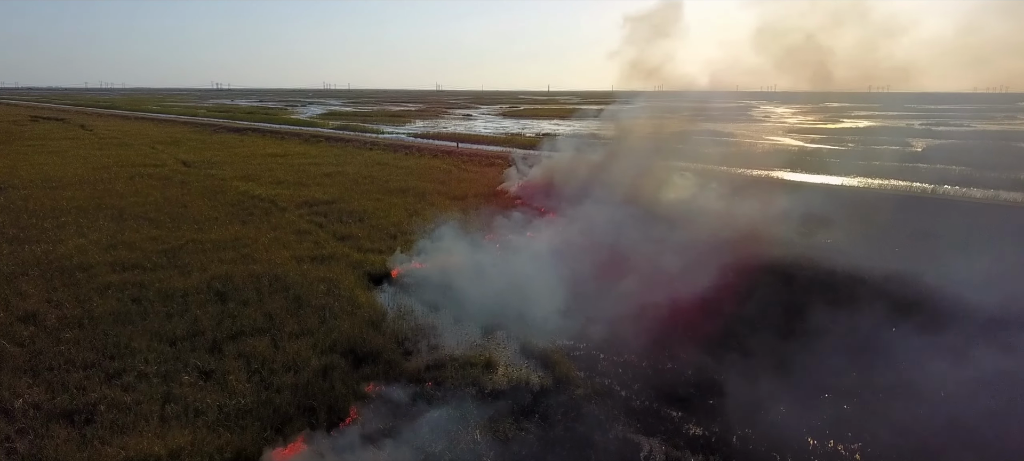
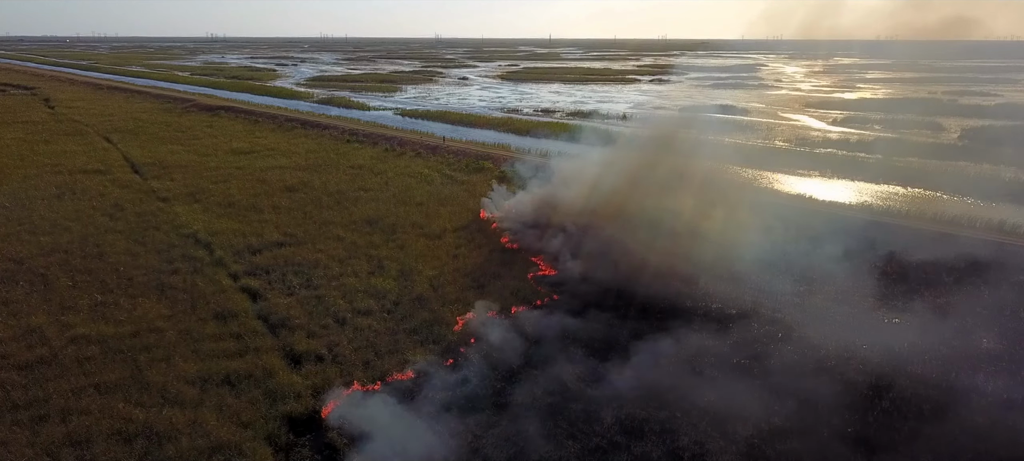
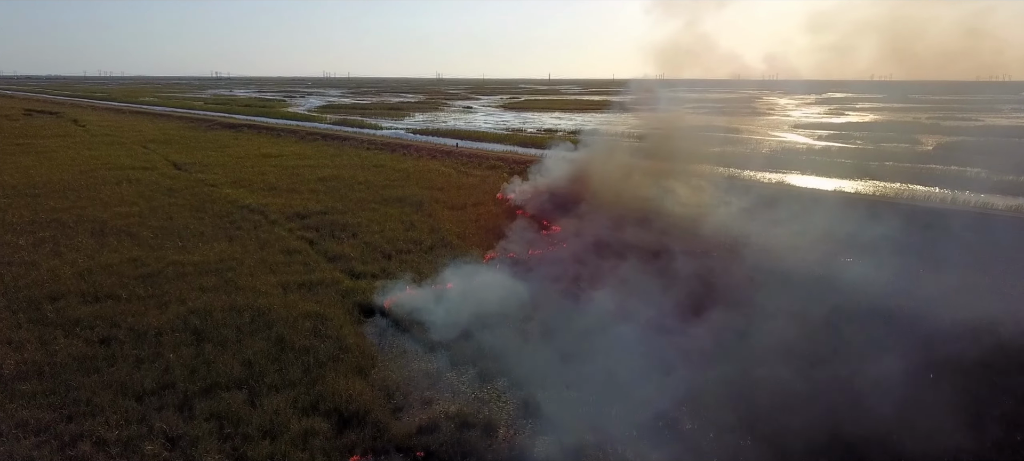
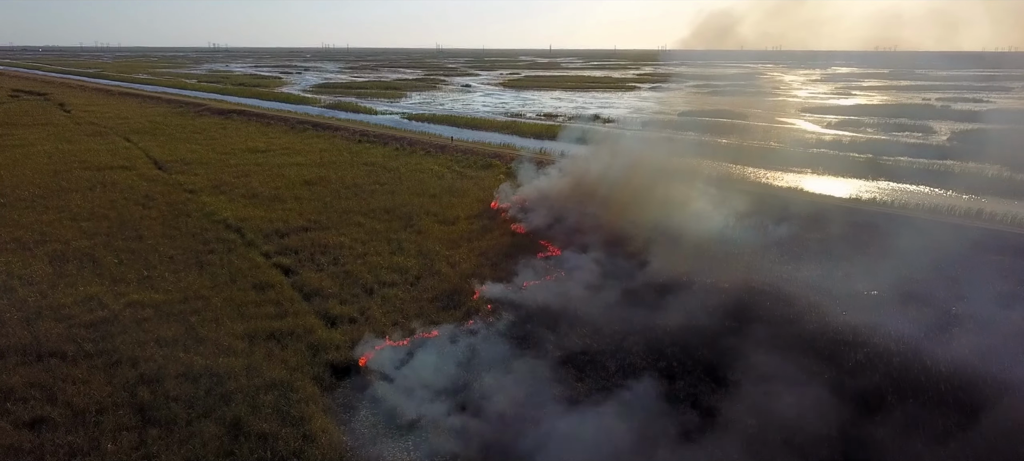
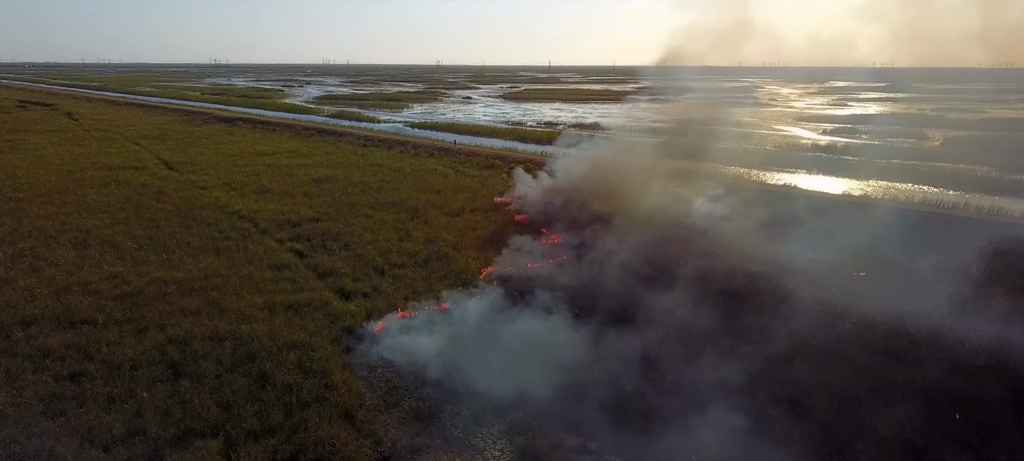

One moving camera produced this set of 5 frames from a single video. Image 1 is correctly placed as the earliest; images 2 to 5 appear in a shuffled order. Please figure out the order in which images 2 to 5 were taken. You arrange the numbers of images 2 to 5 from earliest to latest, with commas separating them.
3, 5, 4, 2
